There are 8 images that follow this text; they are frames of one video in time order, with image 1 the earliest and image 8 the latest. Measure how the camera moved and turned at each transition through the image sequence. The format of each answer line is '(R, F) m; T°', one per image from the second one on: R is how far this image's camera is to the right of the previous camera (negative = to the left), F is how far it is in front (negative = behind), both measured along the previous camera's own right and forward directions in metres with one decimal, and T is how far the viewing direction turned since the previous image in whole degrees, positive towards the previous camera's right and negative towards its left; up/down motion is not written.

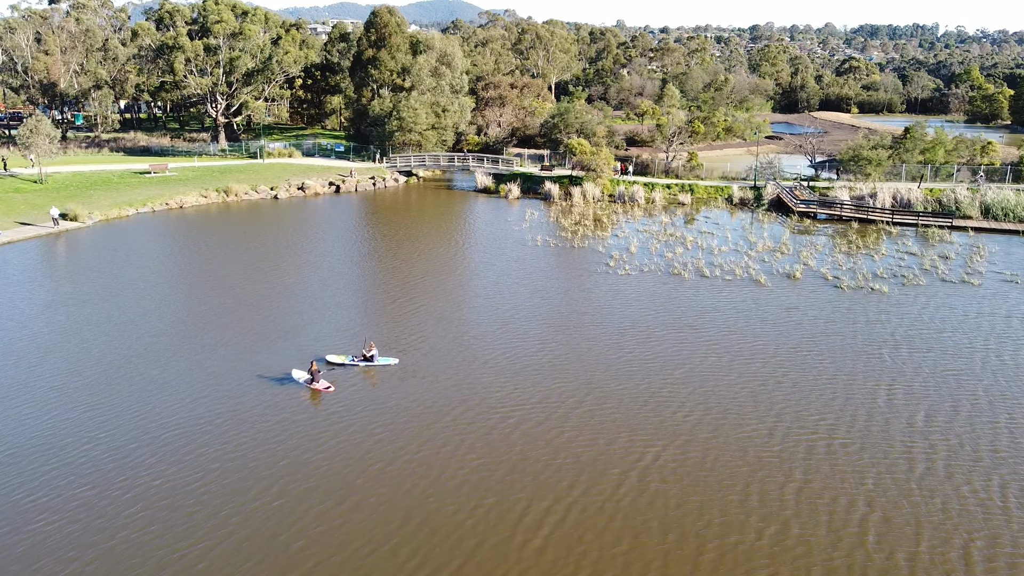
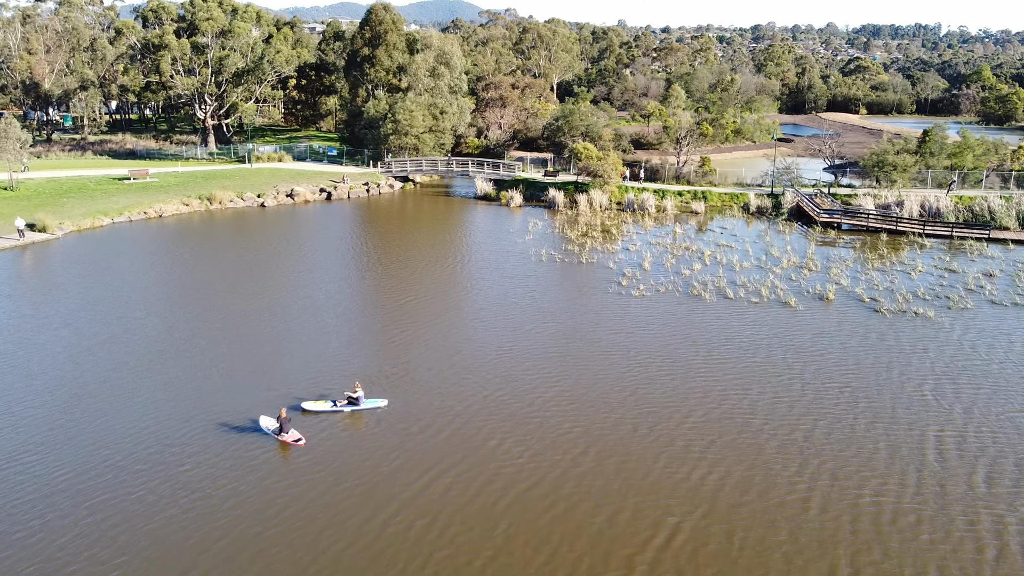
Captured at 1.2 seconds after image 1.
(-0.1, +2.9) m; 0°
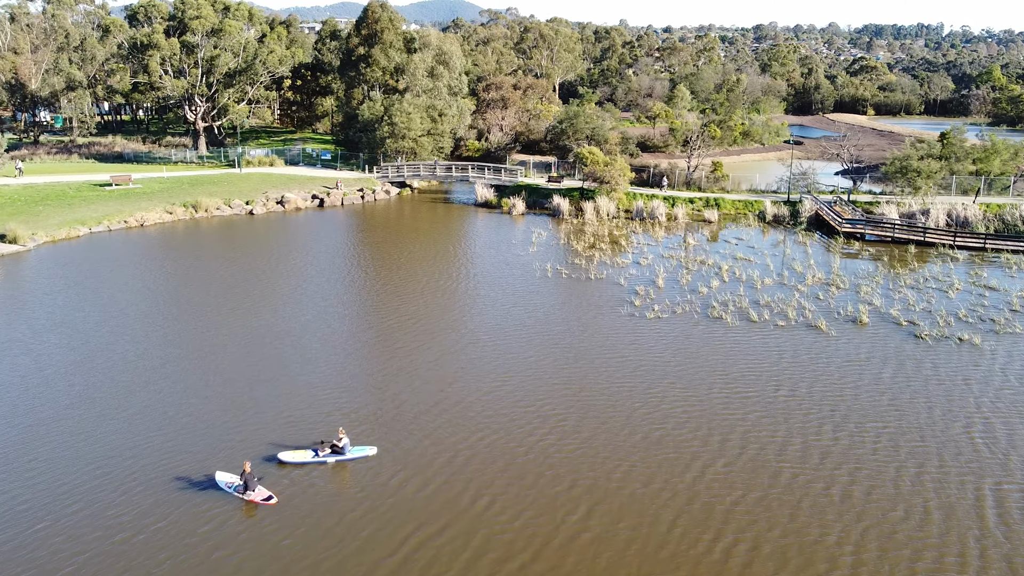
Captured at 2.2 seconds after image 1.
(-0.1, +2.4) m; 0°
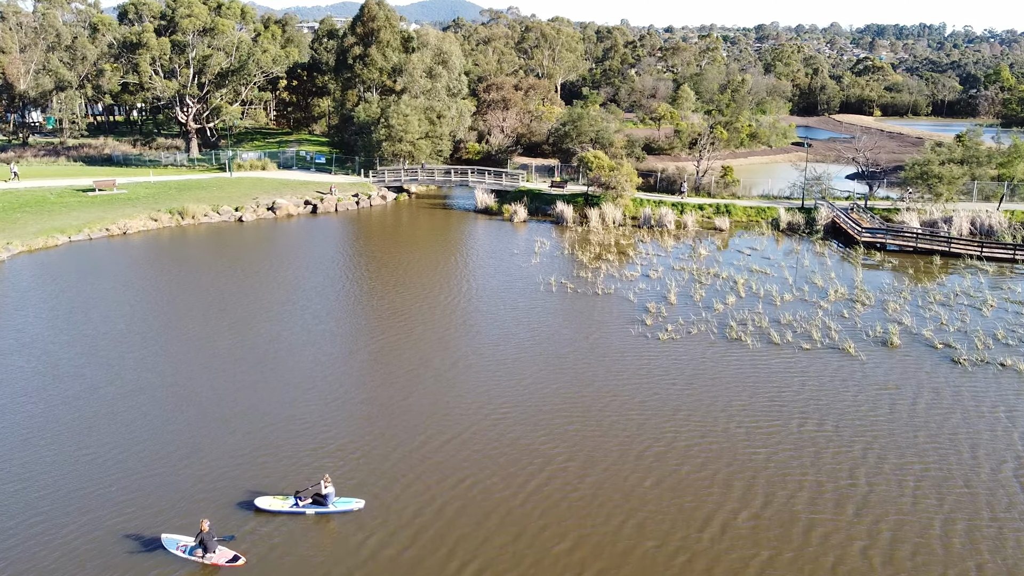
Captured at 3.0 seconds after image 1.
(0.0, +1.9) m; 0°
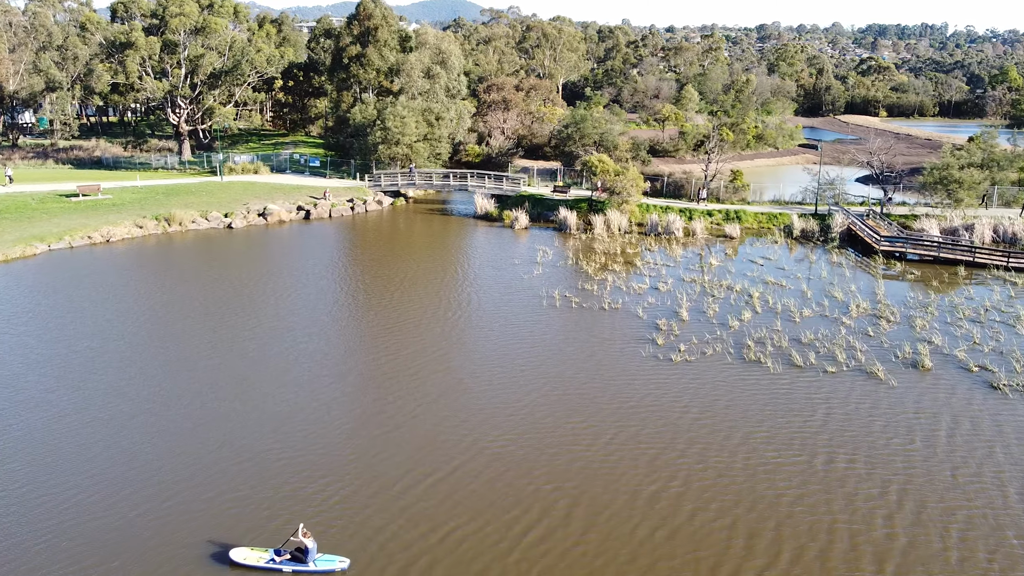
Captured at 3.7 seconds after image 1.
(0.0, +1.7) m; 0°
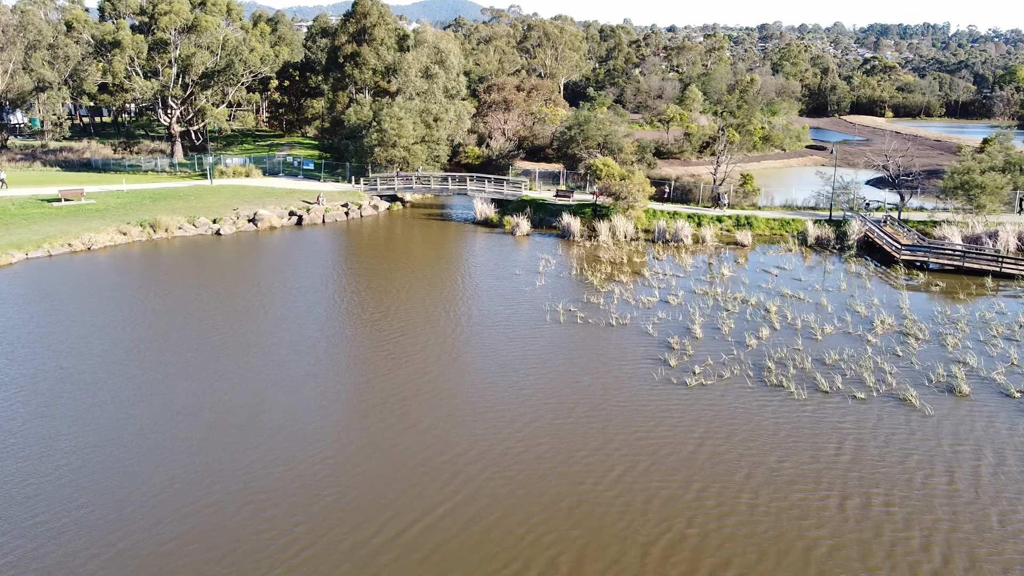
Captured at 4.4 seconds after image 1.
(0.0, +1.7) m; 0°
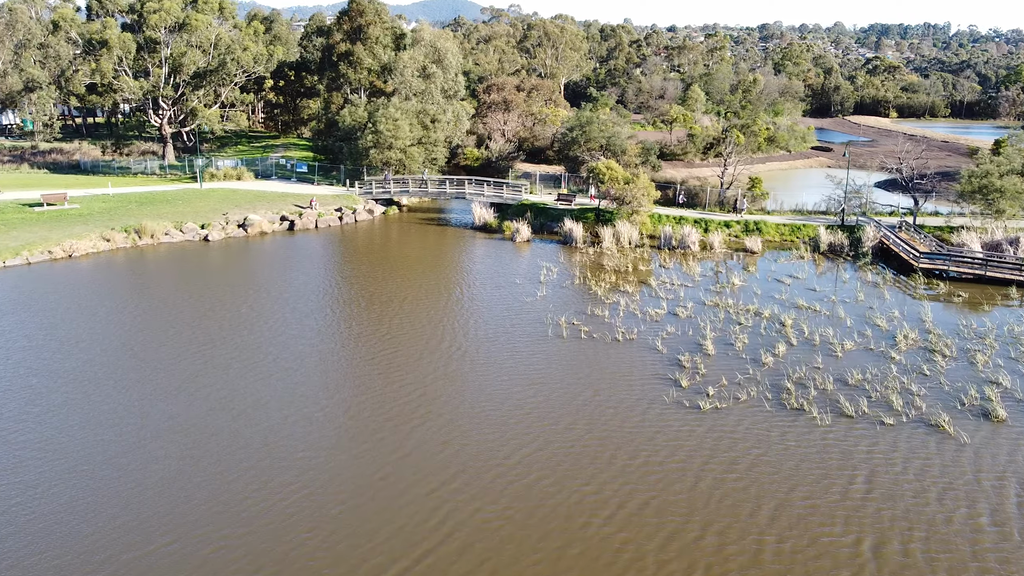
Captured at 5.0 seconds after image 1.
(0.0, +1.5) m; 0°
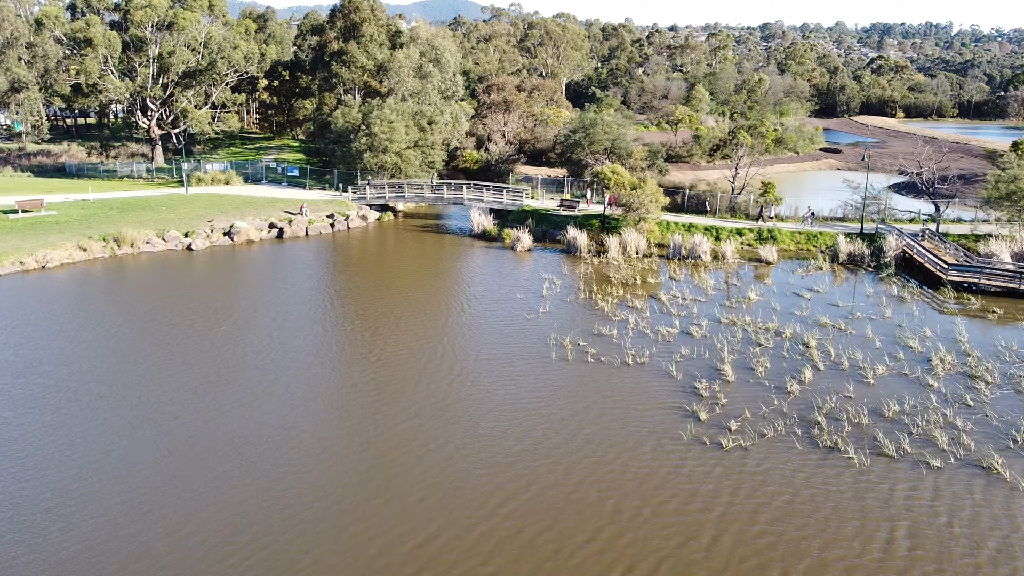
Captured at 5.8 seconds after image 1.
(0.0, +2.0) m; 0°
